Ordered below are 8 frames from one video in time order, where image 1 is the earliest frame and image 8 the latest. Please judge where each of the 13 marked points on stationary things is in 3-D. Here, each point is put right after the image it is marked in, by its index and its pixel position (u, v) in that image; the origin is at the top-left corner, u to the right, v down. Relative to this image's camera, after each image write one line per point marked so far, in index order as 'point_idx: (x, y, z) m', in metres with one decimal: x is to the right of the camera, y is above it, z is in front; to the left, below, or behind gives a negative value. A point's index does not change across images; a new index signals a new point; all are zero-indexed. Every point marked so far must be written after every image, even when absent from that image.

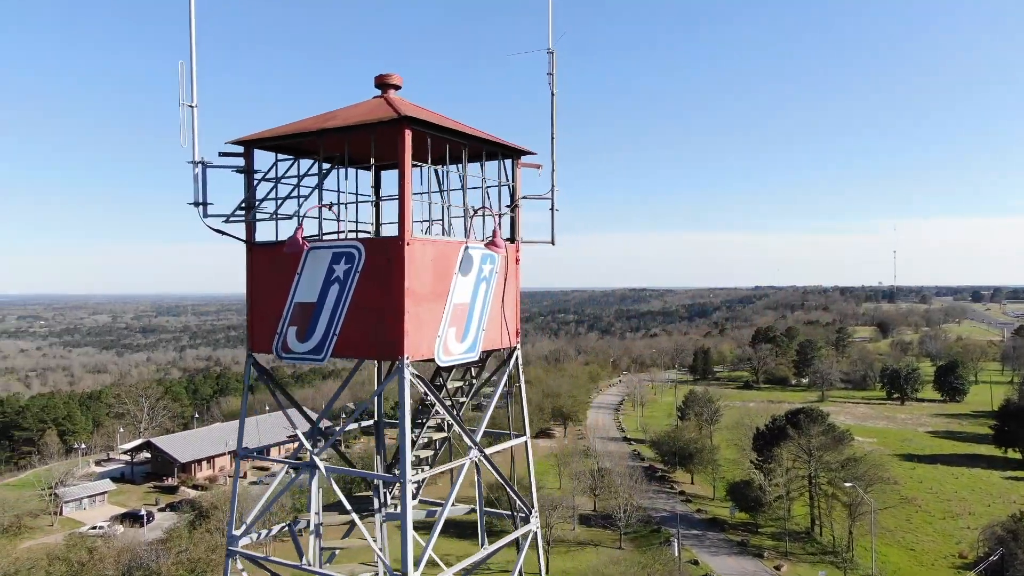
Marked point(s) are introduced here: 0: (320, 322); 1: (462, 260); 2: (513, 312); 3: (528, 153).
0: (-2.1, -0.4, +6.8) m
1: (-0.6, +0.3, +7.0) m
2: (+0.1, -0.3, +8.1) m
3: (+0.2, +1.8, +8.5) m
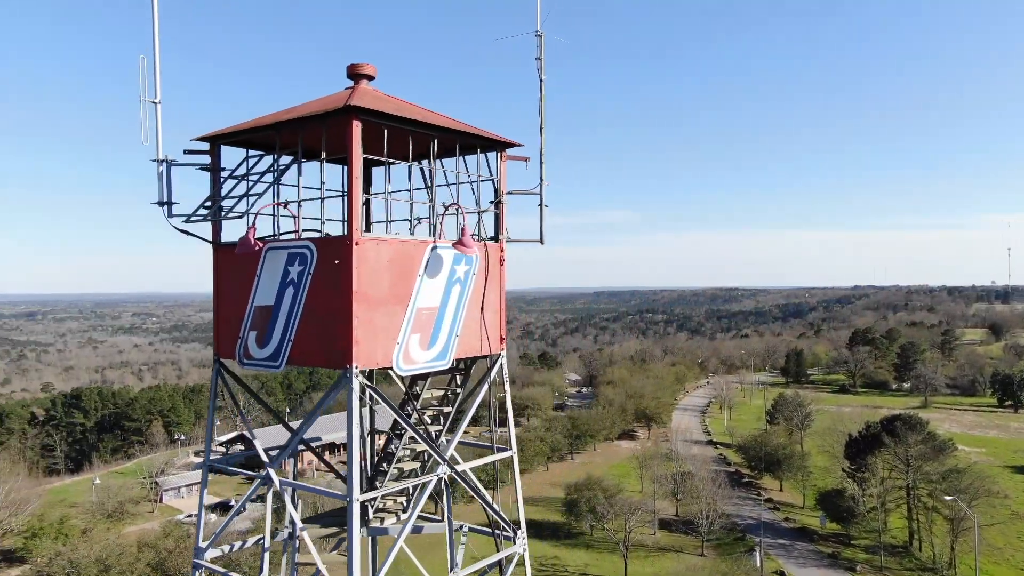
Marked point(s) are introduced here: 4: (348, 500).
0: (-2.4, -0.4, +6.4) m
1: (-0.9, +0.3, +6.5) m
2: (-0.1, -0.3, +7.5) m
3: (0.0, +1.8, +7.9) m
4: (-1.5, -1.9, +5.7) m
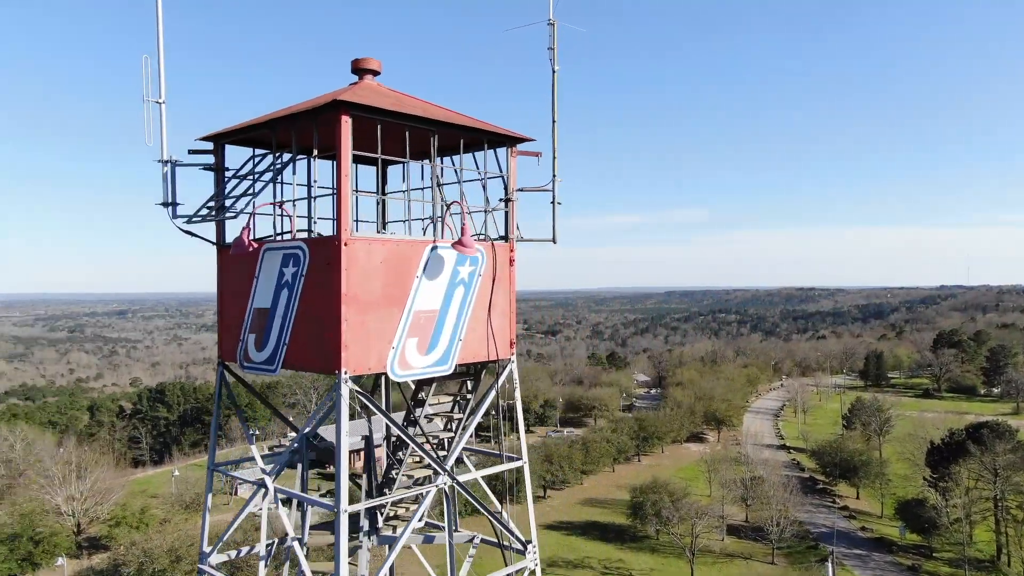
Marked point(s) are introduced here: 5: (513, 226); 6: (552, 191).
0: (-2.4, -0.4, +6.3) m
1: (-0.8, +0.3, +6.2) m
2: (0.0, -0.4, +7.2) m
3: (+0.2, +1.7, +7.5) m
4: (-1.5, -1.9, +5.5) m
5: (0.0, +0.7, +7.4) m
6: (+0.5, +1.2, +7.6) m
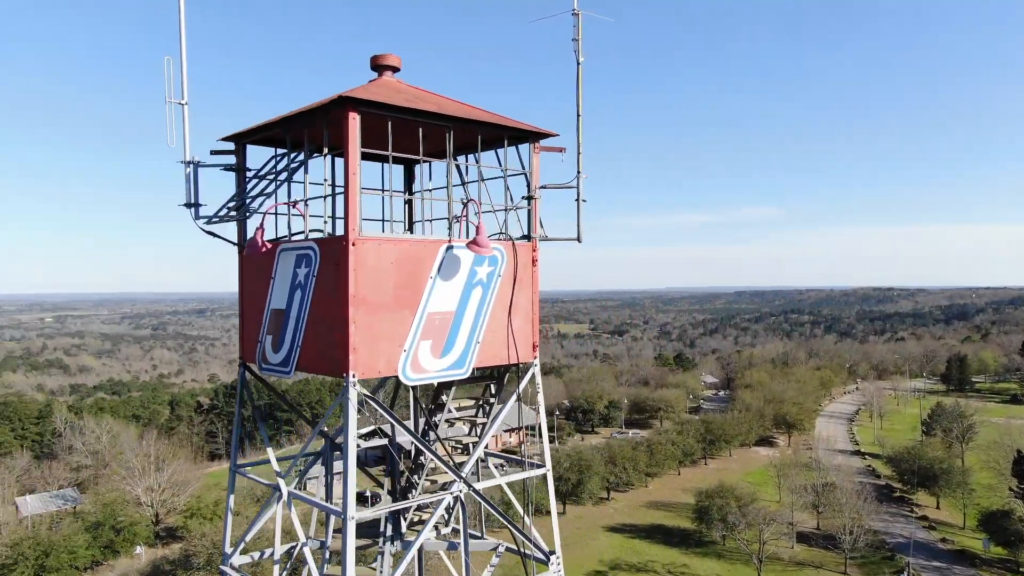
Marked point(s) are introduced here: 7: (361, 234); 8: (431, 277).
0: (-2.2, -0.4, +6.2) m
1: (-0.7, +0.2, +6.0) m
2: (+0.2, -0.4, +6.9) m
3: (+0.5, +1.7, +7.3) m
4: (-1.4, -1.9, +5.3) m
5: (+0.3, +0.7, +7.1) m
6: (+0.7, +1.2, +7.3) m
7: (-1.3, +0.5, +5.4) m
8: (-0.8, +0.1, +5.9) m
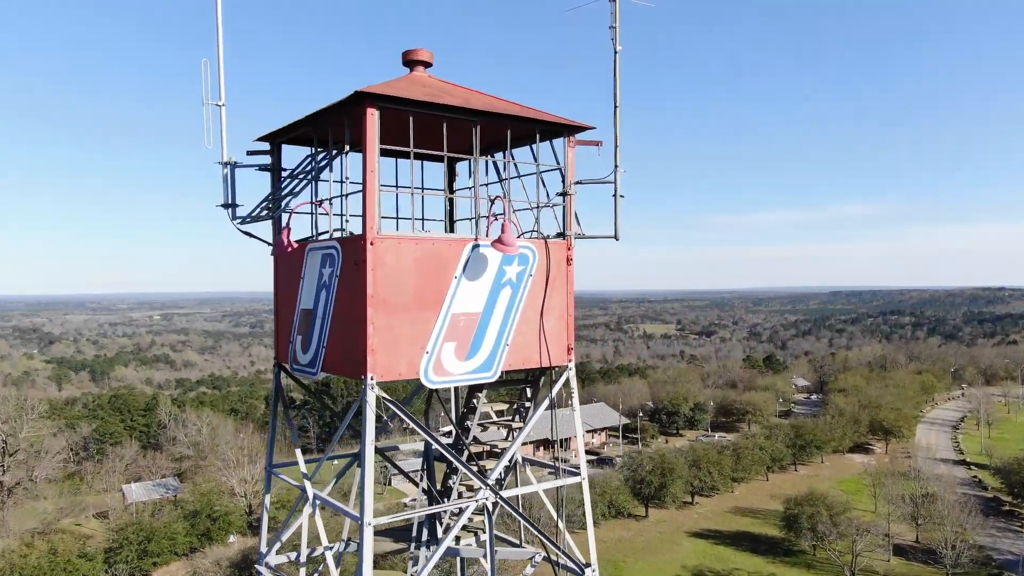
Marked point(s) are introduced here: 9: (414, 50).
0: (-1.9, -0.4, +6.1) m
1: (-0.4, +0.2, +5.8) m
2: (+0.5, -0.4, +6.6) m
3: (+0.8, +1.7, +6.9) m
4: (-1.2, -1.9, +5.2) m
5: (+0.6, +0.7, +6.8) m
6: (+1.1, +1.2, +6.9) m
7: (-1.1, +0.5, +5.3) m
8: (-0.5, +0.1, +5.7) m
9: (-1.1, +2.6, +6.9) m
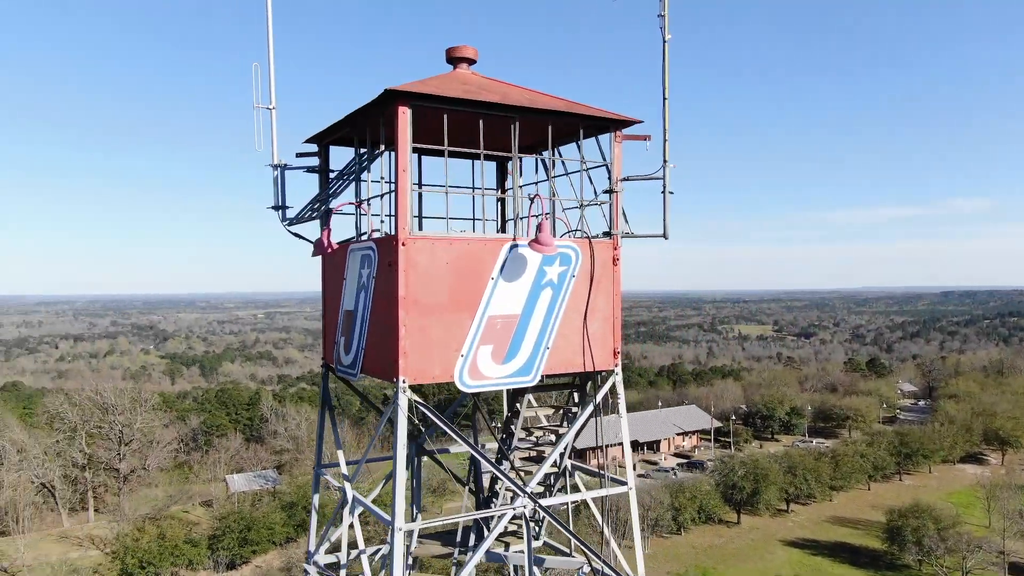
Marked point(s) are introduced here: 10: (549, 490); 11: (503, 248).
0: (-1.5, -0.4, +6.1) m
1: (-0.1, +0.2, +5.6) m
2: (+1.0, -0.4, +6.3) m
3: (+1.3, +1.7, +6.6) m
4: (-1.0, -1.9, +5.1) m
5: (+1.1, +0.7, +6.5) m
6: (+1.6, +1.1, +6.6) m
7: (-0.8, +0.5, +5.2) m
8: (-0.2, +0.1, +5.6) m
9: (-0.6, +2.6, +6.8) m
10: (+0.4, -2.3, +7.3) m
11: (-0.1, +0.3, +5.6) m
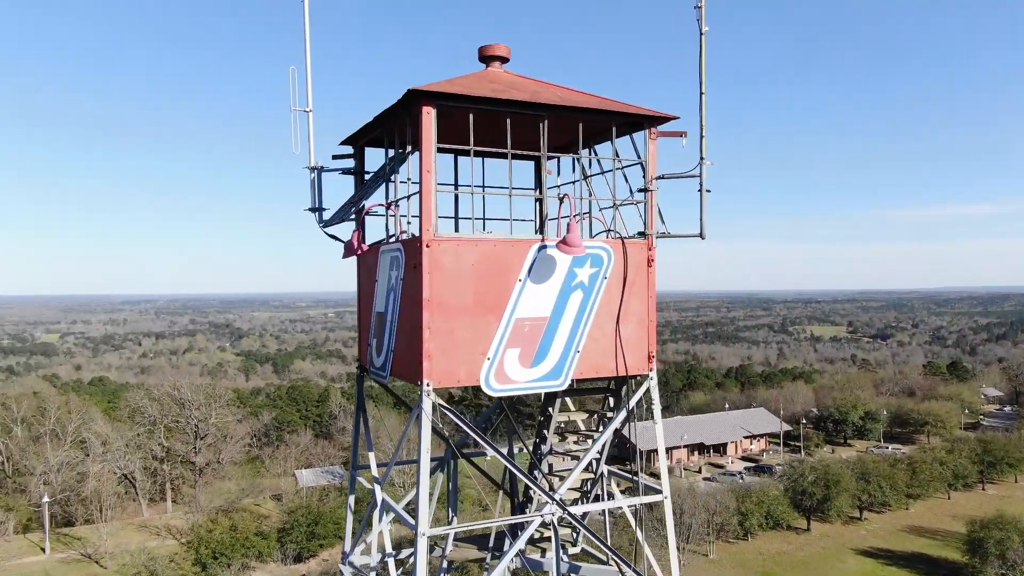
0: (-1.2, -0.4, +6.1) m
1: (+0.2, +0.2, +5.5) m
2: (+1.3, -0.4, +6.1) m
3: (+1.6, +1.7, +6.3) m
4: (-0.8, -2.0, +5.1) m
5: (+1.4, +0.7, +6.2) m
6: (+1.9, +1.1, +6.3) m
7: (-0.6, +0.4, +5.1) m
8: (+0.1, +0.1, +5.4) m
9: (-0.2, +2.5, +6.7) m
10: (+0.8, -2.4, +7.2) m
11: (+0.2, +0.3, +5.5) m
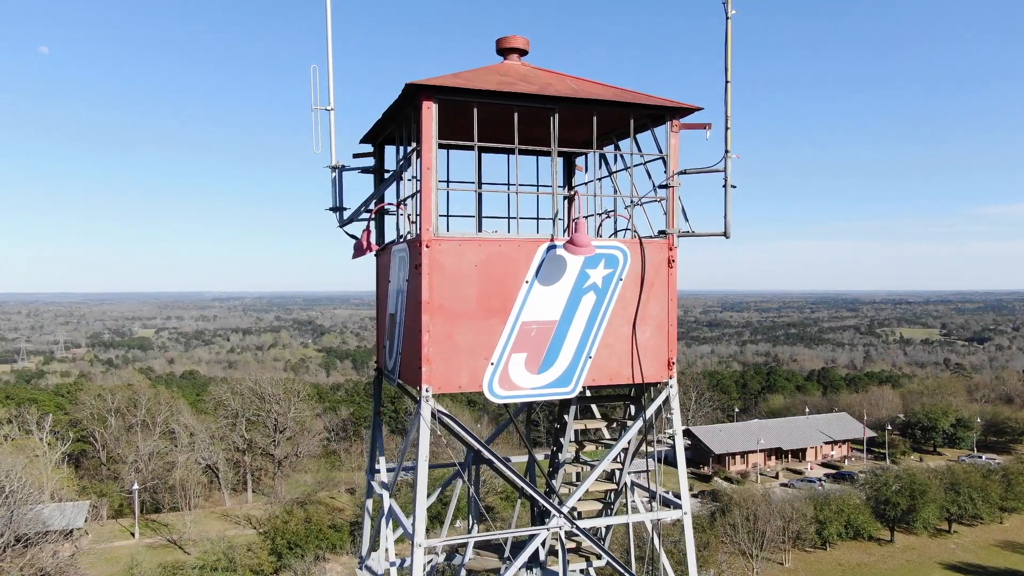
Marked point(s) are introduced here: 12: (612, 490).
0: (-1.1, -0.5, +6.0) m
1: (+0.2, +0.2, +5.2) m
2: (+1.4, -0.4, +5.7) m
3: (+1.8, +1.7, +5.9) m
4: (-0.7, -2.0, +4.9) m
5: (+1.5, +0.6, +5.9) m
6: (+2.0, +1.1, +5.9) m
7: (-0.6, +0.4, +5.0) m
8: (+0.1, +0.1, +5.2) m
9: (0.0, +2.5, +6.4) m
10: (+1.0, -2.4, +6.8) m
11: (+0.2, +0.3, +5.2) m
12: (+1.1, -2.2, +7.0) m
